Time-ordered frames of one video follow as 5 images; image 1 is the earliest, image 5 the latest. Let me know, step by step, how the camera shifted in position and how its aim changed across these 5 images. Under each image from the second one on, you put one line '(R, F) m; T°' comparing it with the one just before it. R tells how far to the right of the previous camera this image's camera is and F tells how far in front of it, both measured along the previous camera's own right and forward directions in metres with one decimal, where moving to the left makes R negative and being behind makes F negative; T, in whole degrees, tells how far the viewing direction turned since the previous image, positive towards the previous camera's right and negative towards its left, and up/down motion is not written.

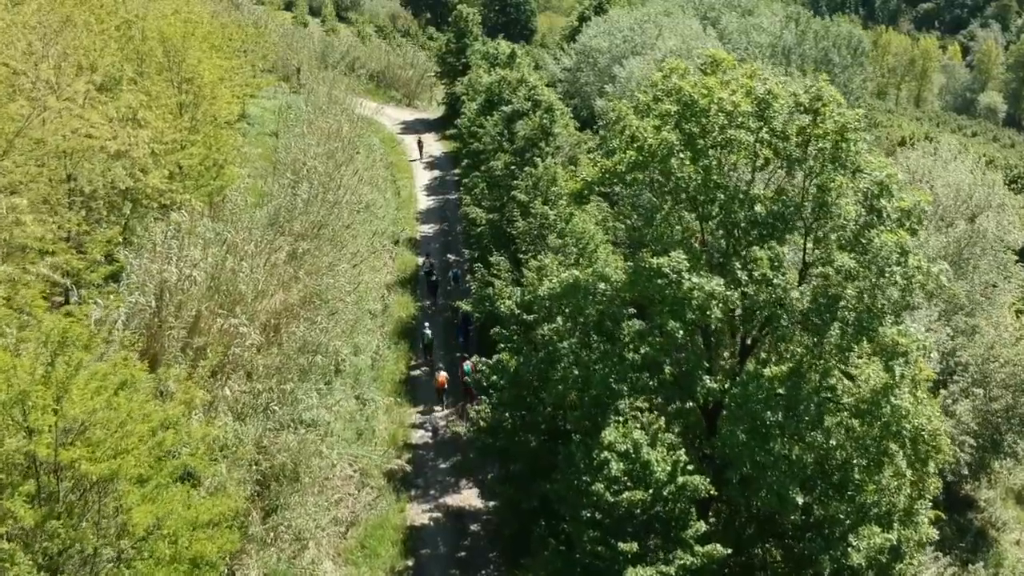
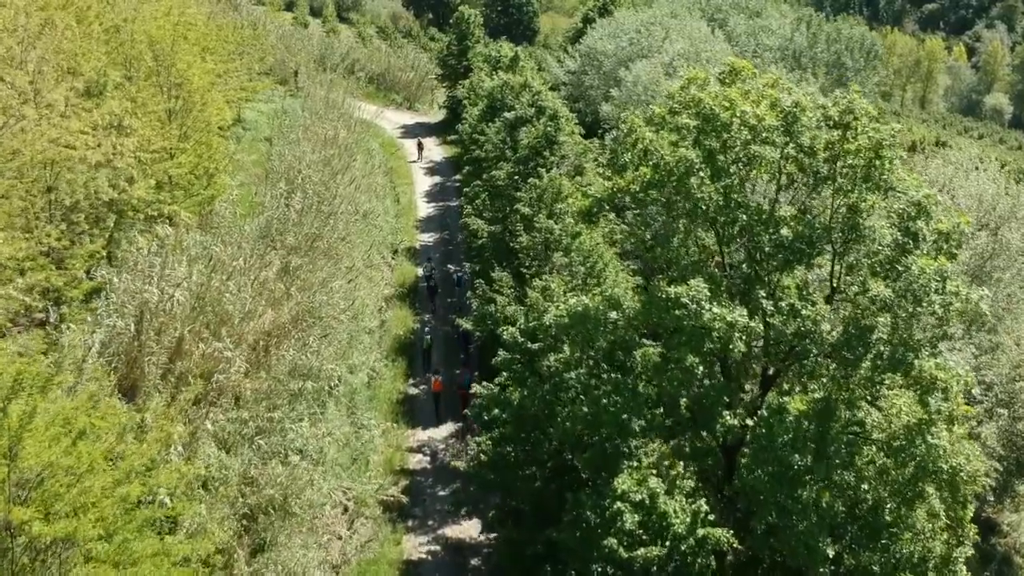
(0.0, +1.1) m; 0°
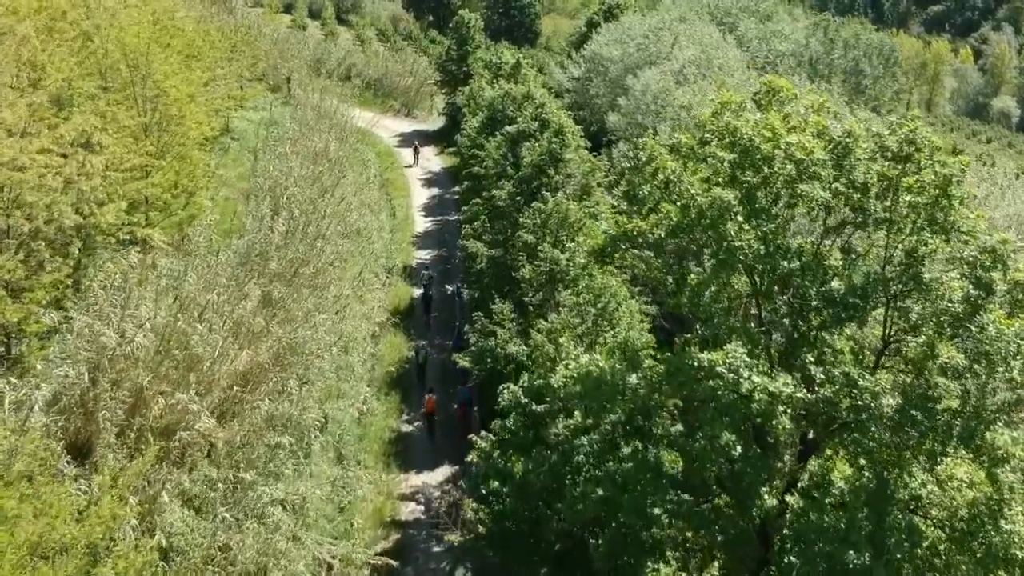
(0.0, +1.8) m; 0°
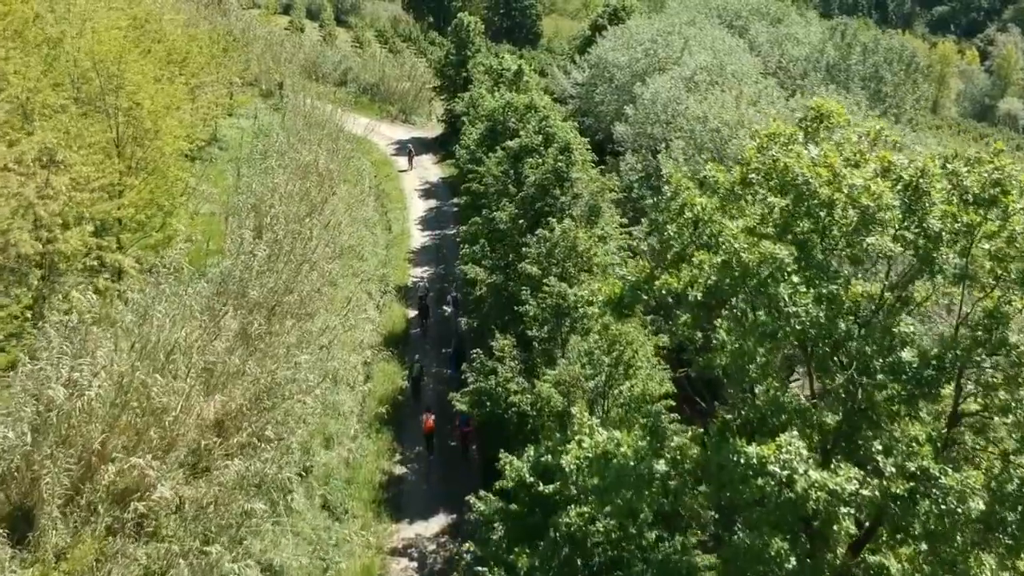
(0.0, +1.7) m; 0°
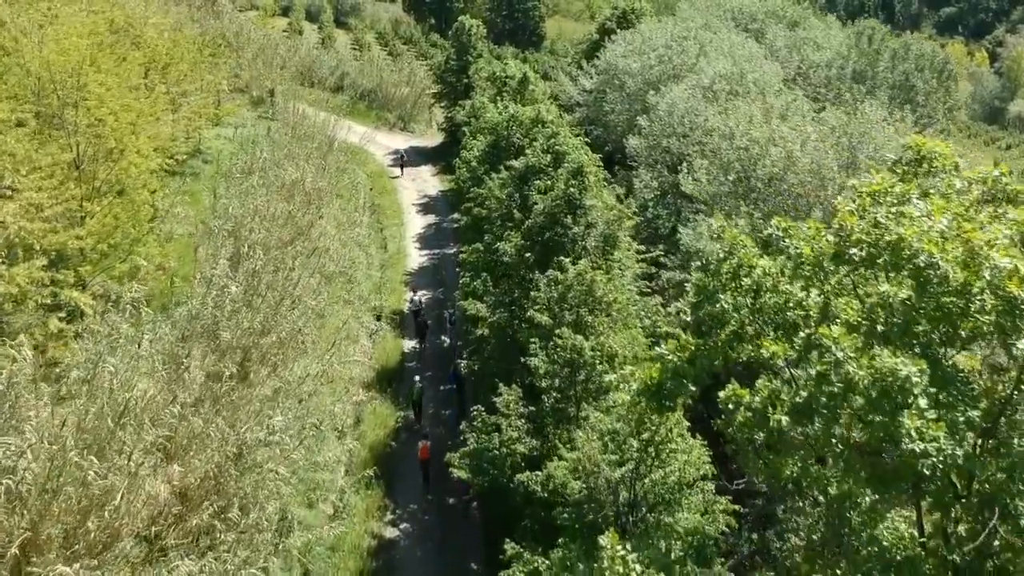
(-0.1, +2.2) m; 0°
